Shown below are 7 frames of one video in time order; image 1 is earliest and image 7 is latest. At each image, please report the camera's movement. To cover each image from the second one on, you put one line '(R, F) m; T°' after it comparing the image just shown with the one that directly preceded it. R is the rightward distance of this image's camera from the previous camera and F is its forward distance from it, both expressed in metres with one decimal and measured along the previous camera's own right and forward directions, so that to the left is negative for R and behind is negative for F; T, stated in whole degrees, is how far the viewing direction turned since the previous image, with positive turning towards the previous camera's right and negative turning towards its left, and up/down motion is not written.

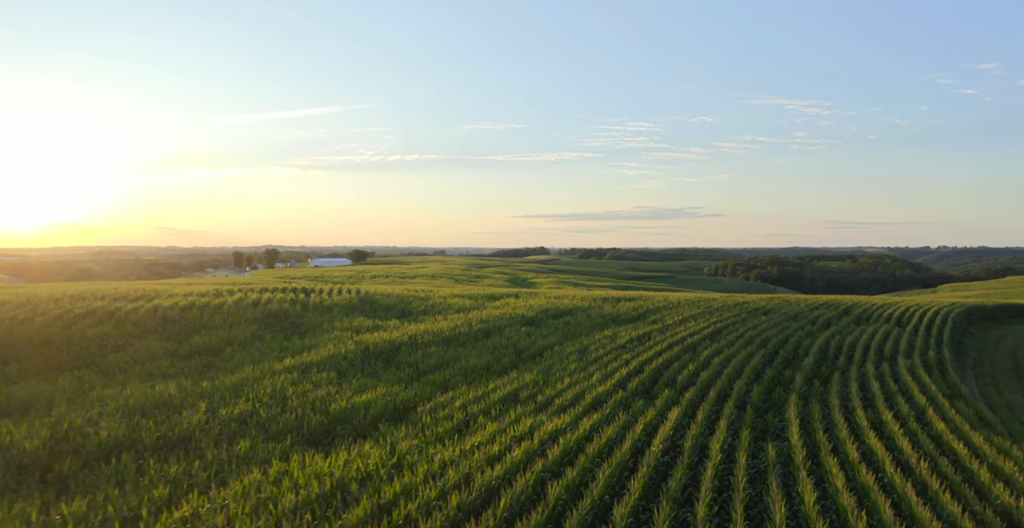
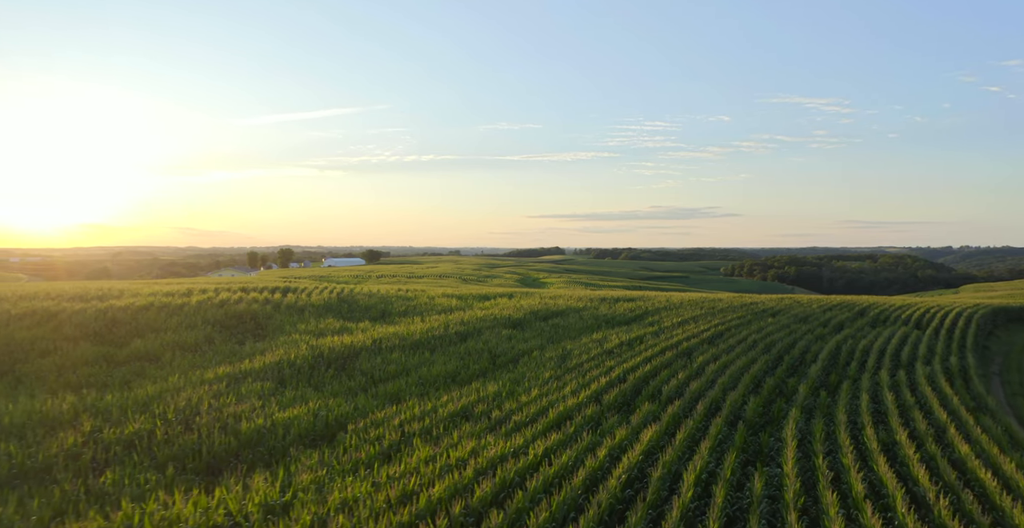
(+0.9, +1.4) m; -1°
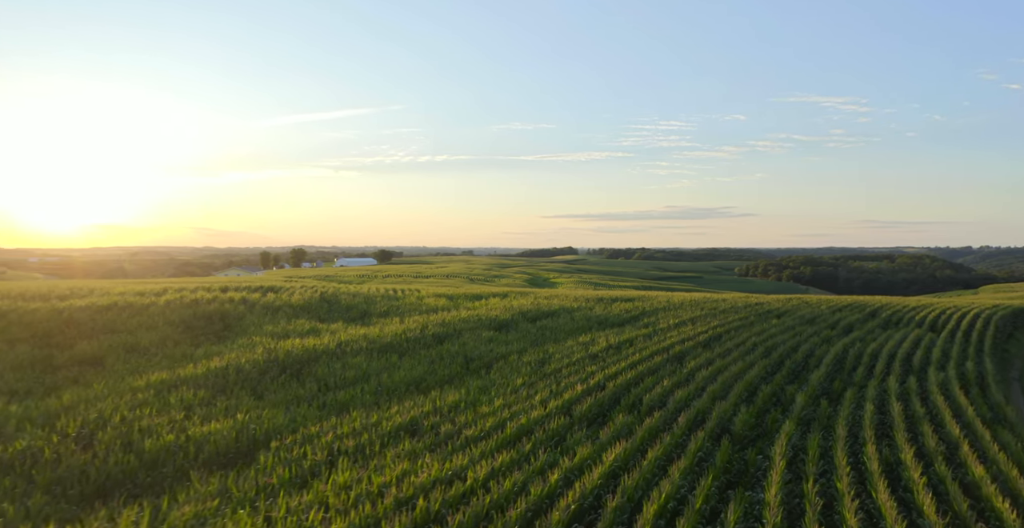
(+0.8, +1.0) m; -1°
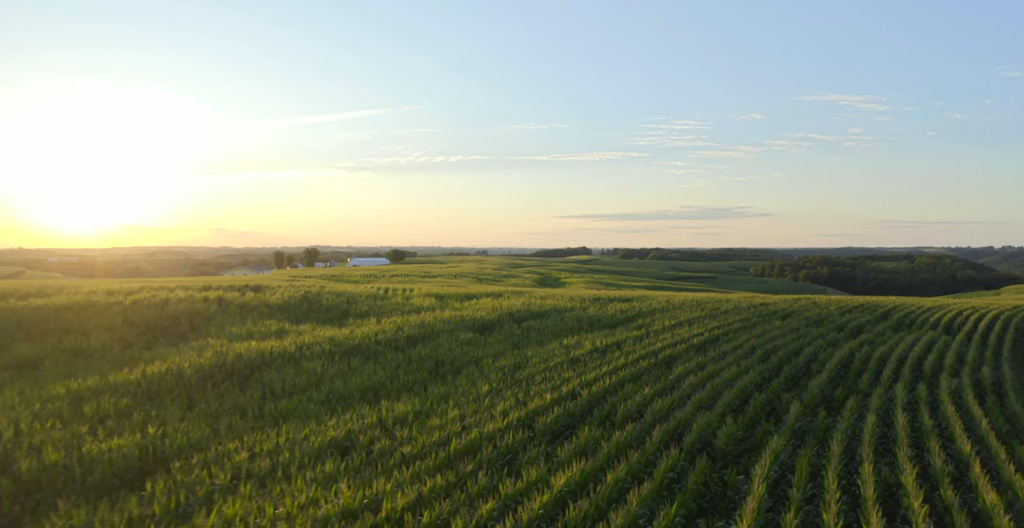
(+0.8, +1.0) m; -1°
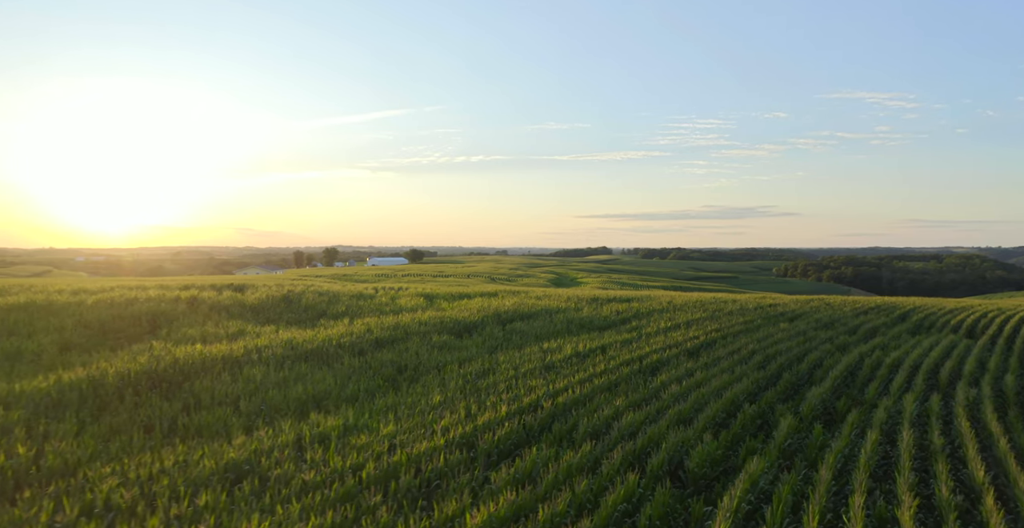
(+1.0, +1.1) m; -2°
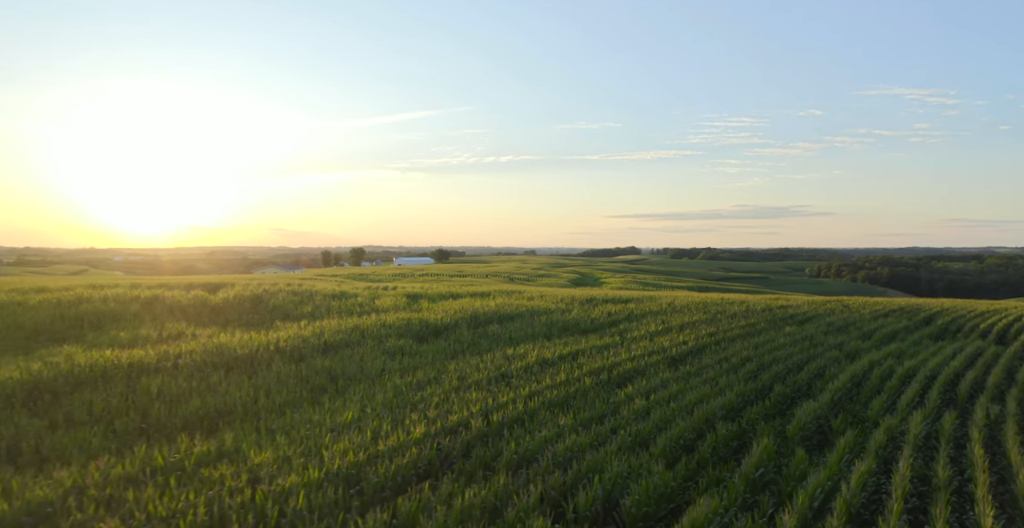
(+1.3, +1.4) m; -2°
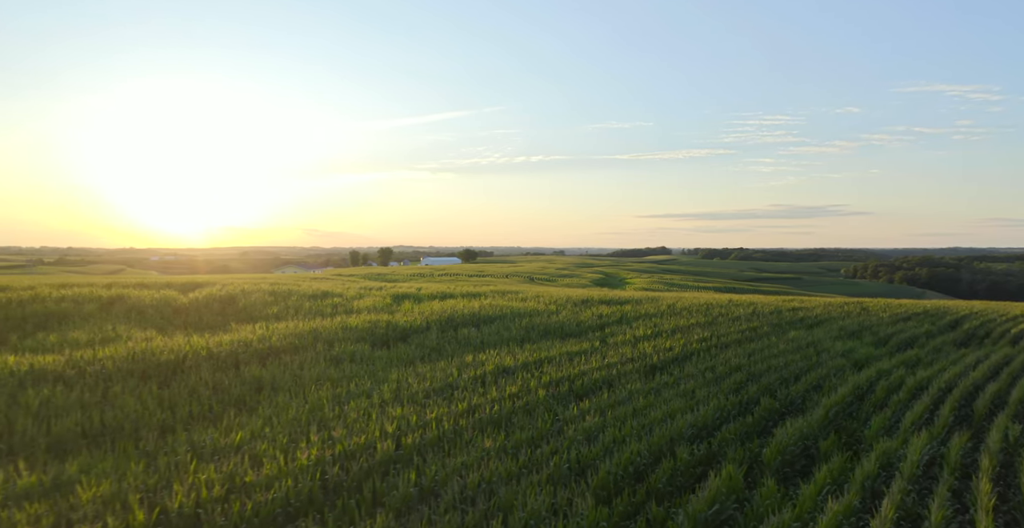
(+1.3, +1.2) m; -3°
